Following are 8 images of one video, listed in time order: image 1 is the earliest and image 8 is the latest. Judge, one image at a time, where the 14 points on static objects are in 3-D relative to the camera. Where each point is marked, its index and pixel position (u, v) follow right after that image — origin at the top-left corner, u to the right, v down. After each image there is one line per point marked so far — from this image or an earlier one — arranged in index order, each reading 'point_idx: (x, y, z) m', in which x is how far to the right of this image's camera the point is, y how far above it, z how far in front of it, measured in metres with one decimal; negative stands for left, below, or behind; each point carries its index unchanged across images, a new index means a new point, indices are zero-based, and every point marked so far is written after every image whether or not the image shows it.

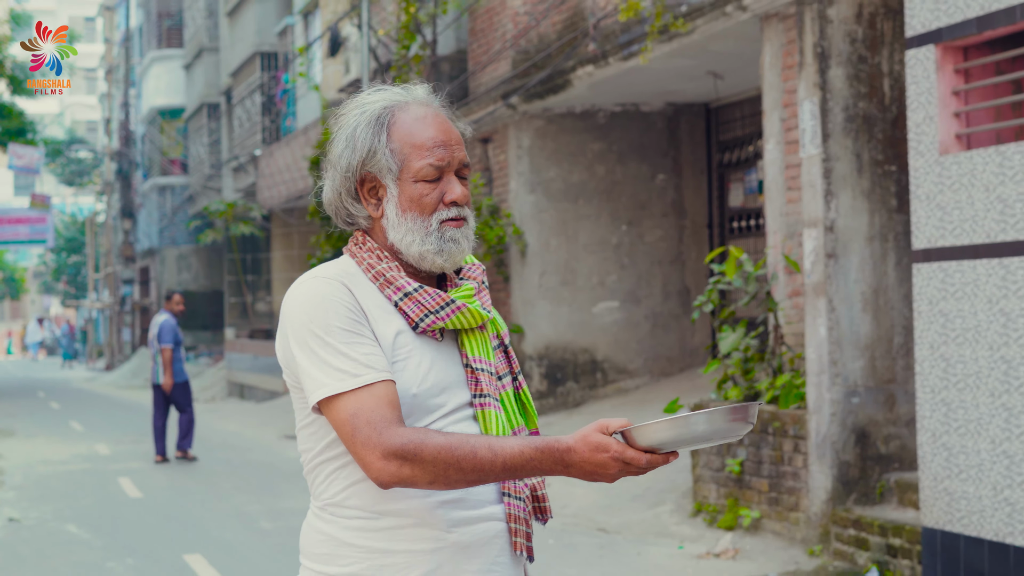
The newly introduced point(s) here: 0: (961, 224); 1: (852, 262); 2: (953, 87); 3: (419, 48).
0: (+1.3, +0.2, +5.7) m
1: (+1.1, +0.1, +6.7) m
2: (+1.3, +0.6, +5.9) m
3: (-0.6, +1.6, +13.4) m
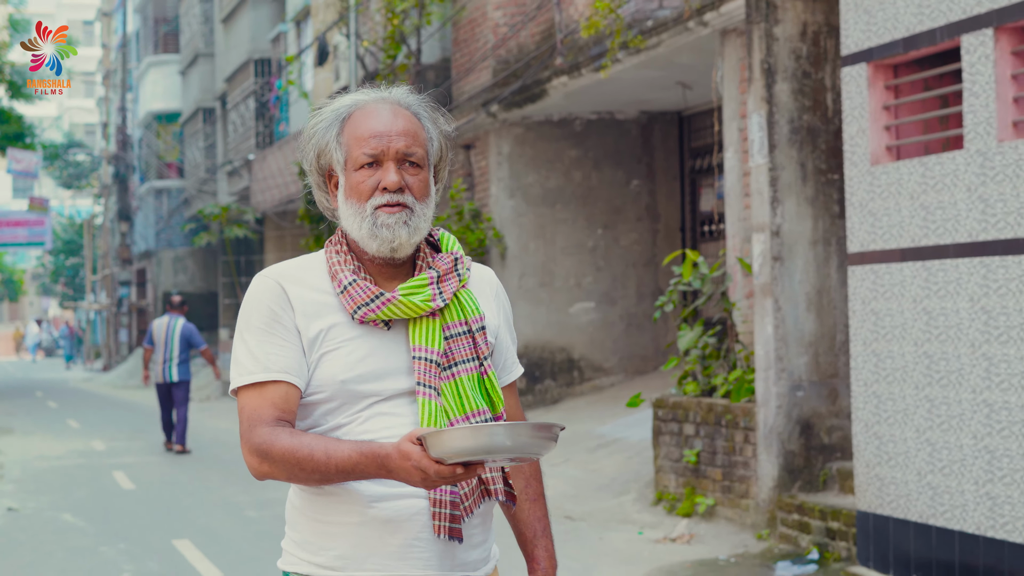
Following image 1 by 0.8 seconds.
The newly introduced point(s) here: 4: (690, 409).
0: (+1.1, +0.2, +6.2) m
1: (+1.0, +0.1, +7.2) m
2: (+1.1, +0.6, +6.3) m
3: (-0.7, +1.6, +13.8) m
4: (+0.7, -0.5, +7.9) m
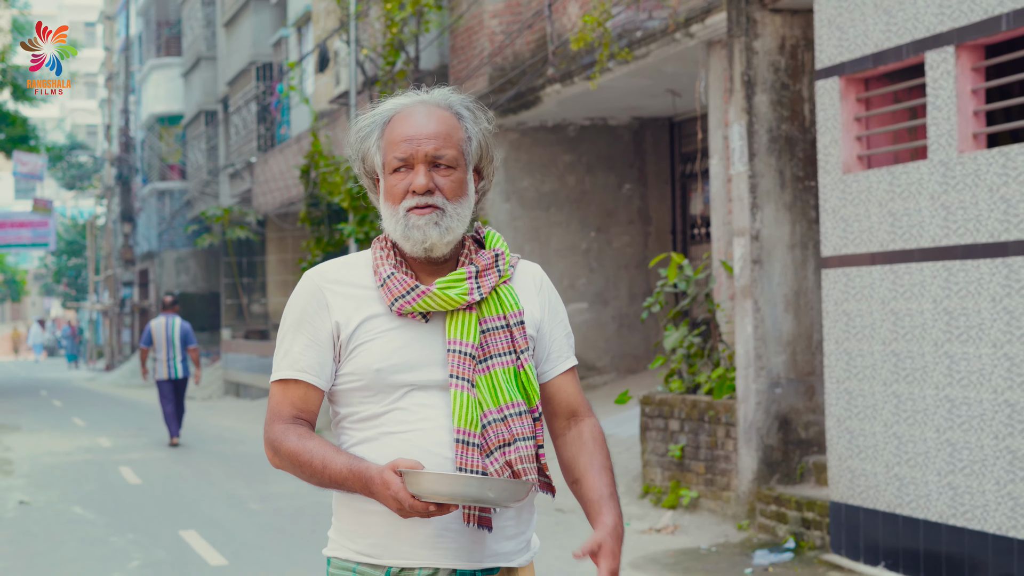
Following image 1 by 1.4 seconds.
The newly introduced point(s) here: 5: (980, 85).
0: (+1.1, +0.2, +6.5) m
1: (+1.0, +0.1, +7.5) m
2: (+1.1, +0.6, +6.7) m
3: (-0.8, +1.6, +14.2) m
4: (+0.7, -0.5, +8.3) m
5: (+1.4, +0.6, +5.9) m
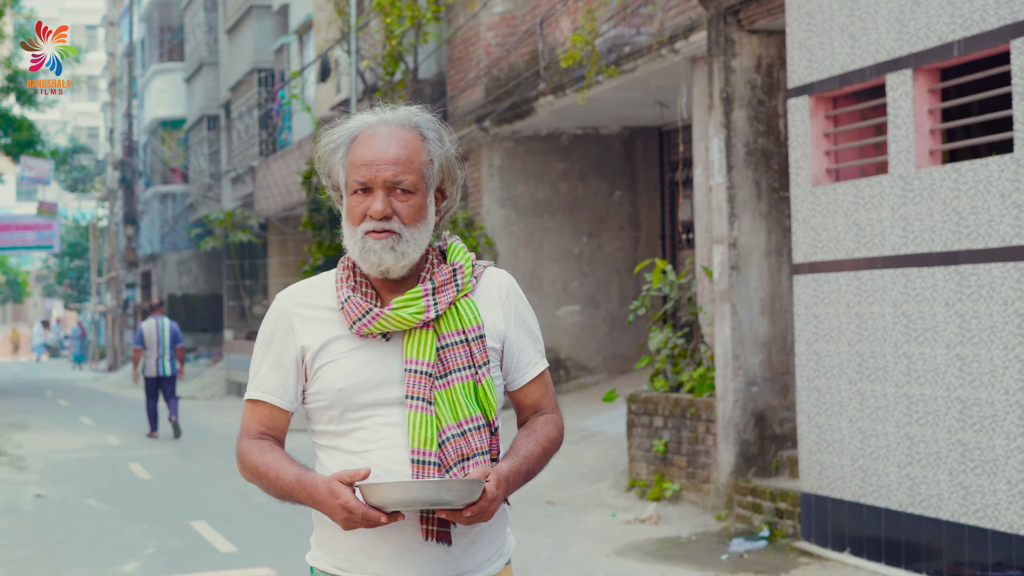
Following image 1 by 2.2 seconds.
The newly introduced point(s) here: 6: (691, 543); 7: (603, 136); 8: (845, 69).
0: (+1.1, +0.2, +7.0) m
1: (+0.9, +0.1, +8.0) m
2: (+1.1, +0.6, +7.1) m
3: (-0.8, +1.5, +14.6) m
4: (+0.6, -0.5, +8.7) m
5: (+1.3, +0.6, +6.4) m
6: (+0.7, -0.9, +7.6) m
7: (+0.6, +1.0, +13.6) m
8: (+1.1, +0.7, +6.9) m
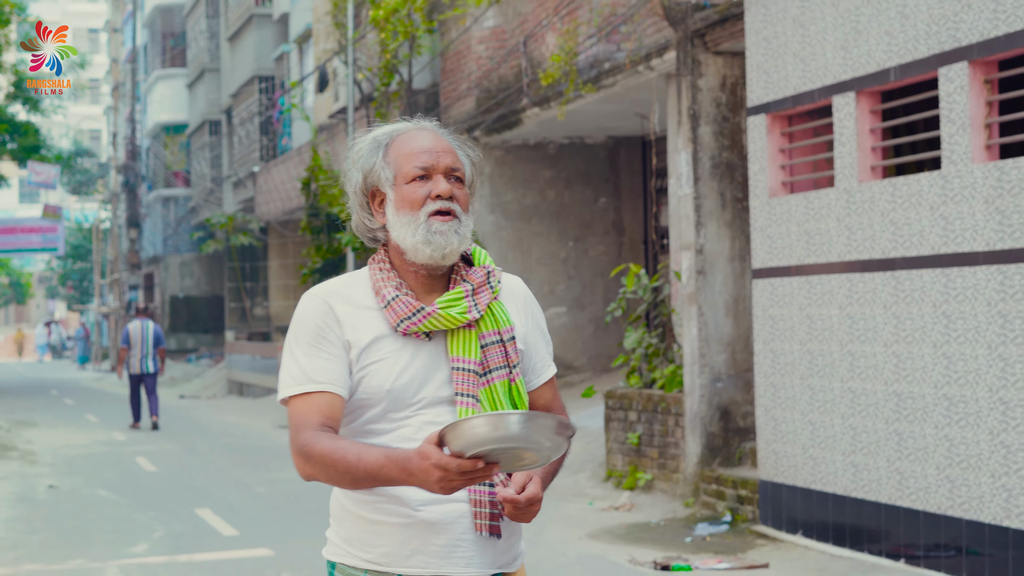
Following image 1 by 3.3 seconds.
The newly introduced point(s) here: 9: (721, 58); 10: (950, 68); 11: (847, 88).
0: (+1.0, +0.1, +7.6) m
1: (+0.9, 0.0, +8.6) m
2: (+1.0, +0.5, +7.7) m
3: (-0.9, +1.5, +15.2) m
4: (+0.6, -0.5, +9.4) m
5: (+1.3, +0.6, +7.0) m
6: (+0.6, -1.0, +8.2) m
7: (+0.5, +1.0, +14.2) m
8: (+1.0, +0.7, +7.5) m
9: (+0.9, +1.0, +8.6) m
10: (+1.4, +0.7, +6.3) m
11: (+1.2, +0.7, +7.1) m
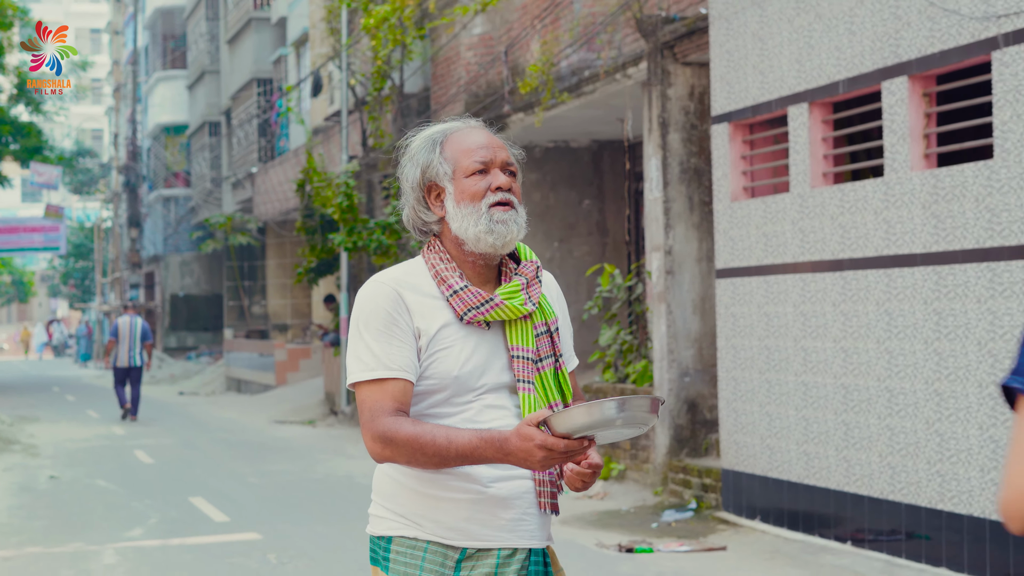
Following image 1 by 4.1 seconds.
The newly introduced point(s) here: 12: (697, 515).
0: (+0.9, +0.1, +8.1) m
1: (+0.8, +0.1, +9.1) m
2: (+0.9, +0.5, +8.2) m
3: (-1.0, +1.5, +15.7) m
4: (+0.5, -0.5, +9.8) m
5: (+1.2, +0.6, +7.4) m
6: (+0.5, -1.0, +8.6) m
7: (+0.4, +1.0, +14.6) m
8: (+0.9, +0.7, +7.9) m
9: (+0.8, +1.0, +9.0) m
10: (+1.3, +0.7, +6.8) m
11: (+1.1, +0.7, +7.5) m
12: (+0.8, -0.9, +8.4) m
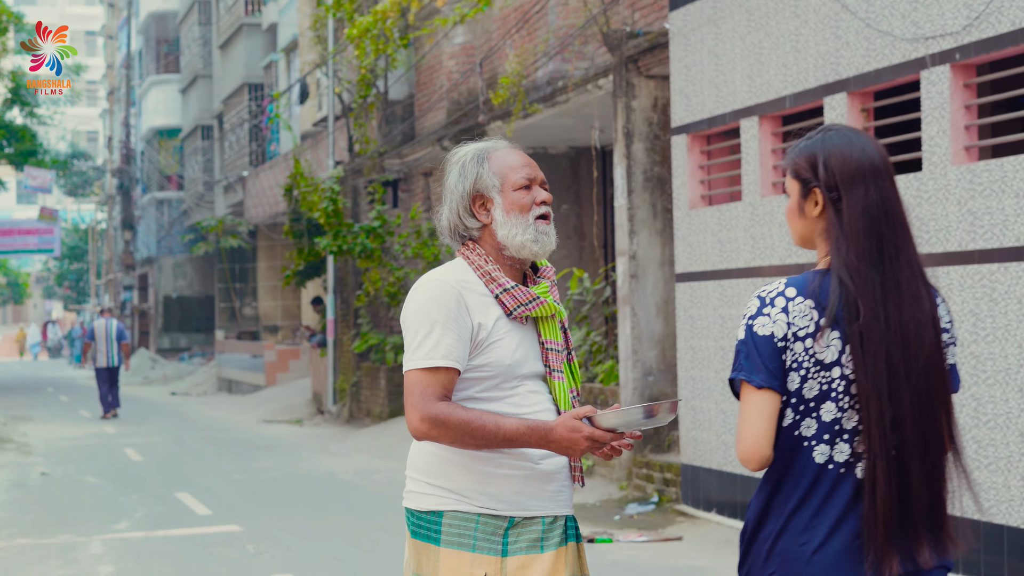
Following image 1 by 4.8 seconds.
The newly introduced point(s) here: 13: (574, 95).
0: (+0.8, +0.1, +8.5) m
1: (+0.6, 0.0, +9.5) m
2: (+0.8, +0.5, +8.6) m
3: (-1.1, +1.5, +16.1) m
4: (+0.3, -0.5, +10.2) m
5: (+1.0, +0.5, +7.9) m
6: (+0.4, -1.0, +9.0) m
7: (+0.3, +1.0, +15.0) m
8: (+0.8, +0.7, +8.3) m
9: (+0.7, +1.0, +9.5) m
10: (+1.1, +0.7, +7.2) m
11: (+0.9, +0.7, +7.9) m
12: (+0.6, -0.9, +8.8) m
13: (+0.3, +1.1, +11.1) m
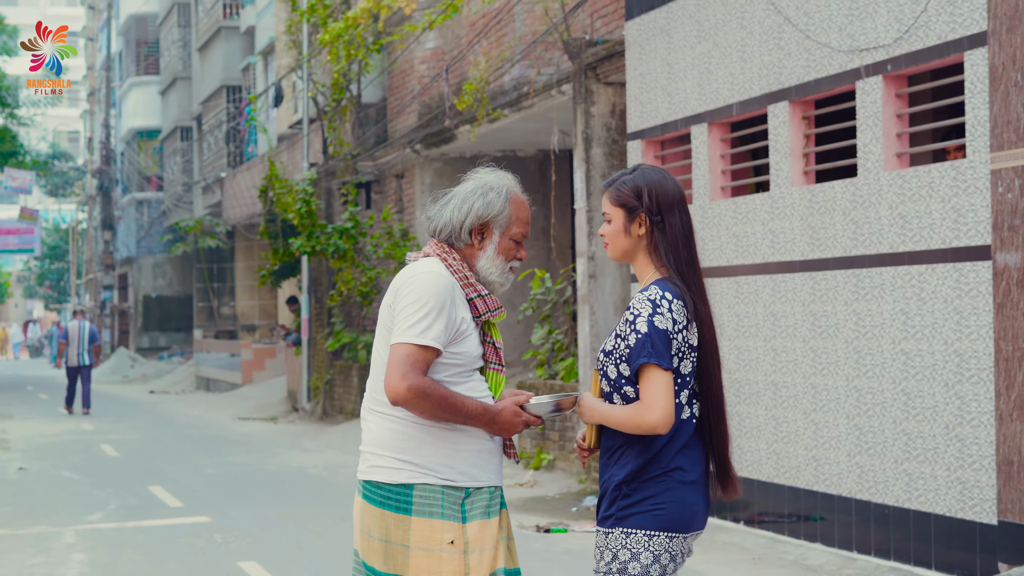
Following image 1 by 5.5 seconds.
0: (+0.6, +0.1, +8.8) m
1: (+0.5, 0.0, +9.8) m
2: (+0.6, +0.5, +8.9) m
3: (-1.3, +1.5, +16.4) m
4: (+0.1, -0.5, +10.5) m
5: (+0.9, +0.5, +8.2) m
6: (+0.2, -1.0, +9.4) m
7: (+0.1, +1.0, +15.3) m
8: (+0.6, +0.7, +8.6) m
9: (+0.5, +1.0, +9.8) m
10: (+1.0, +0.7, +7.5) m
11: (+0.8, +0.7, +8.2) m
12: (+0.5, -0.9, +9.1) m
13: (+0.1, +1.1, +11.4) m
